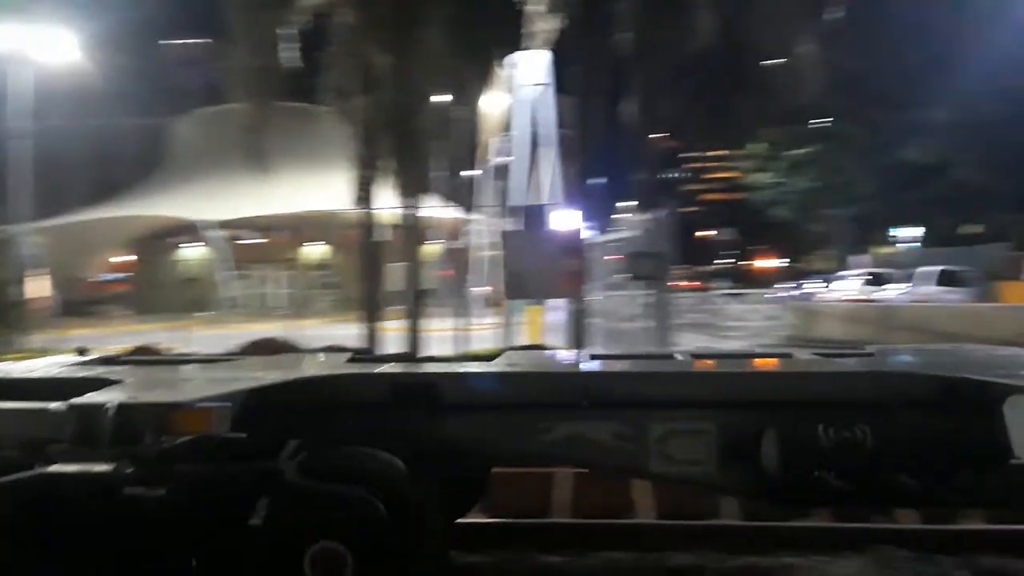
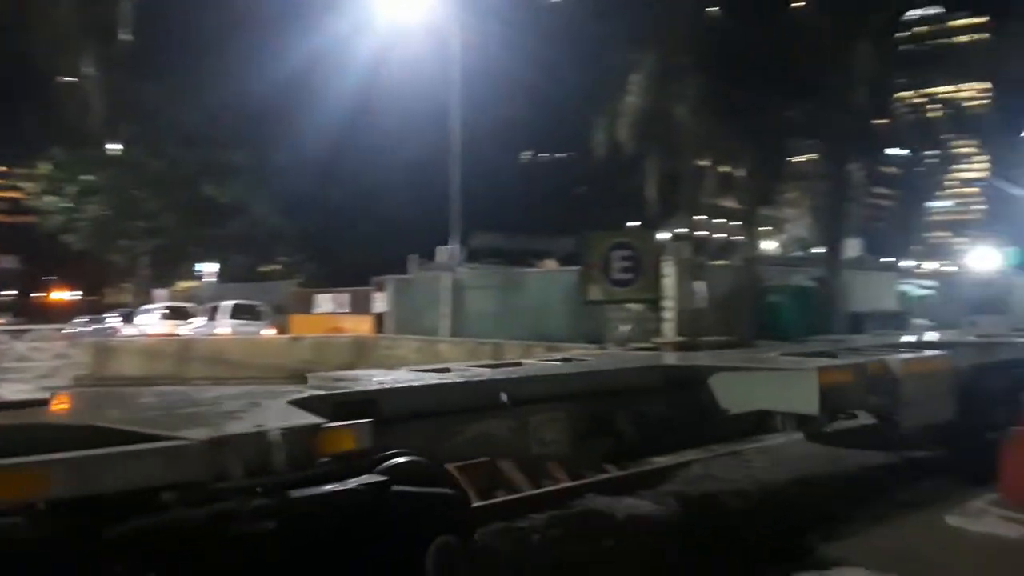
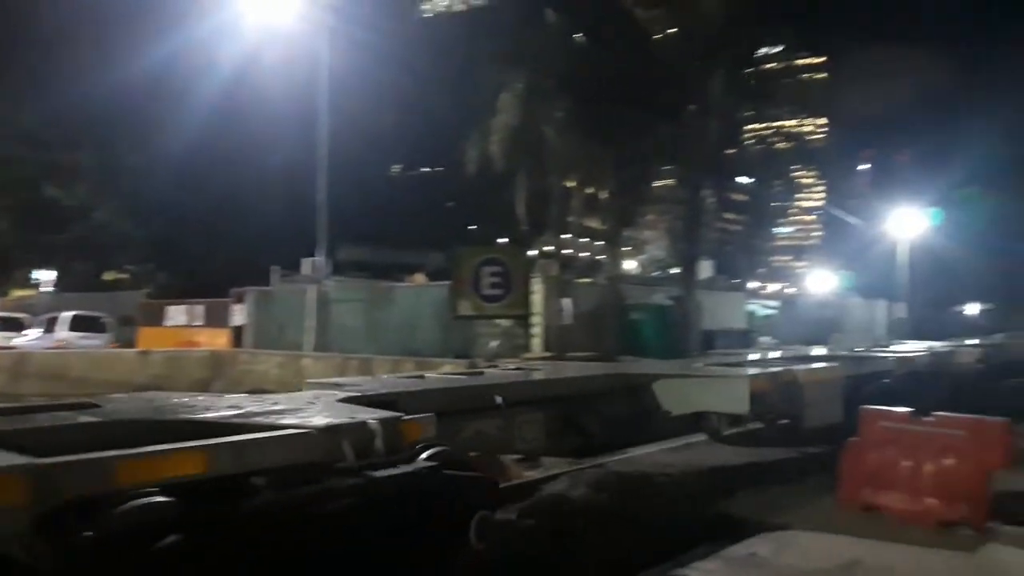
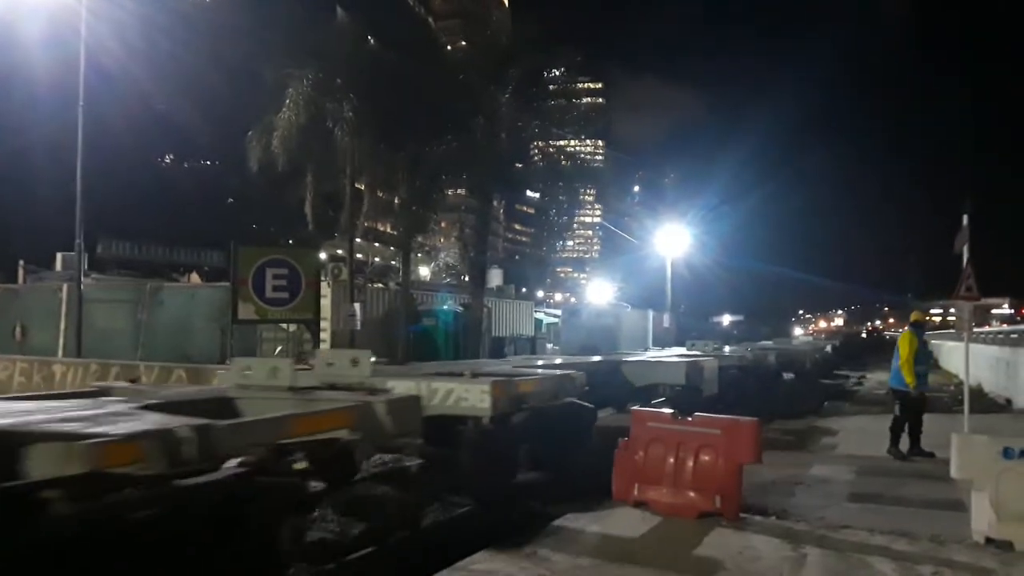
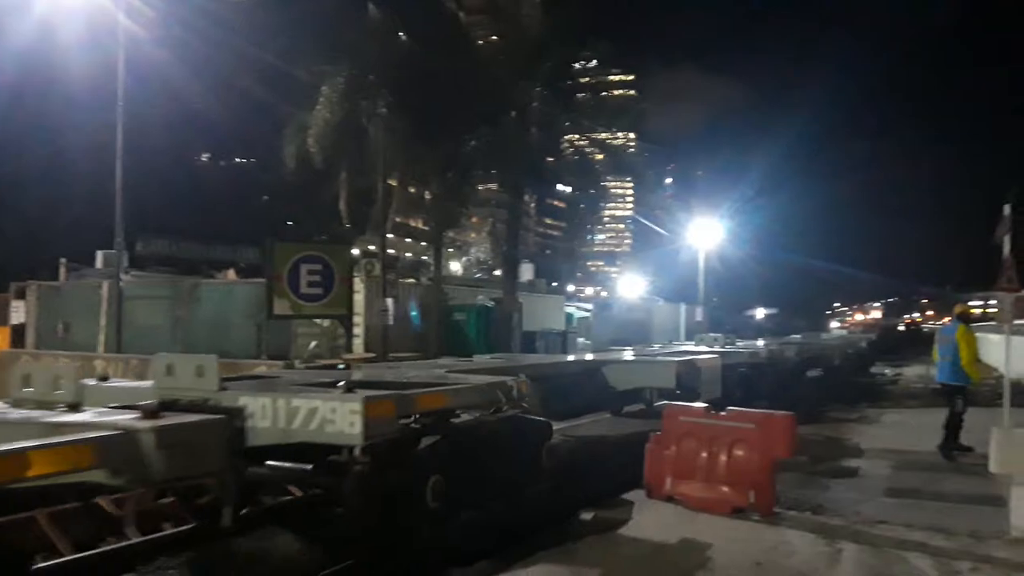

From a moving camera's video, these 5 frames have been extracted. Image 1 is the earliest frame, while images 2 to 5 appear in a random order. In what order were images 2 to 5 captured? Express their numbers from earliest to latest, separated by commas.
2, 3, 5, 4
